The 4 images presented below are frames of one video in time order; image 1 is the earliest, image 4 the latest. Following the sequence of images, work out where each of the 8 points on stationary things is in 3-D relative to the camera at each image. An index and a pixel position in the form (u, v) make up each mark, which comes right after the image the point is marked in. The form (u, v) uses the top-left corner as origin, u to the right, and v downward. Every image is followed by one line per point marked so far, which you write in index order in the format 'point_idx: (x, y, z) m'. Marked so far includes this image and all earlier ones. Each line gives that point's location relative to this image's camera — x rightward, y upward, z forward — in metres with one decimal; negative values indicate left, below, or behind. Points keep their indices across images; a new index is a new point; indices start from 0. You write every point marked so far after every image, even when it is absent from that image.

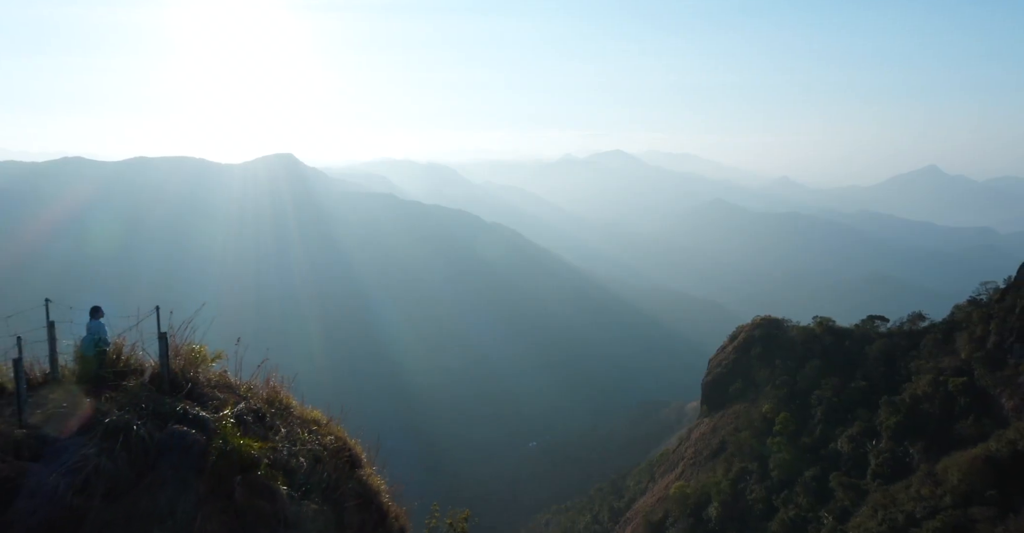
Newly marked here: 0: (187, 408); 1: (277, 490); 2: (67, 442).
0: (-2.1, -1.0, +5.0) m
1: (-1.6, -1.5, +5.0) m
2: (-2.6, -1.0, +4.4) m
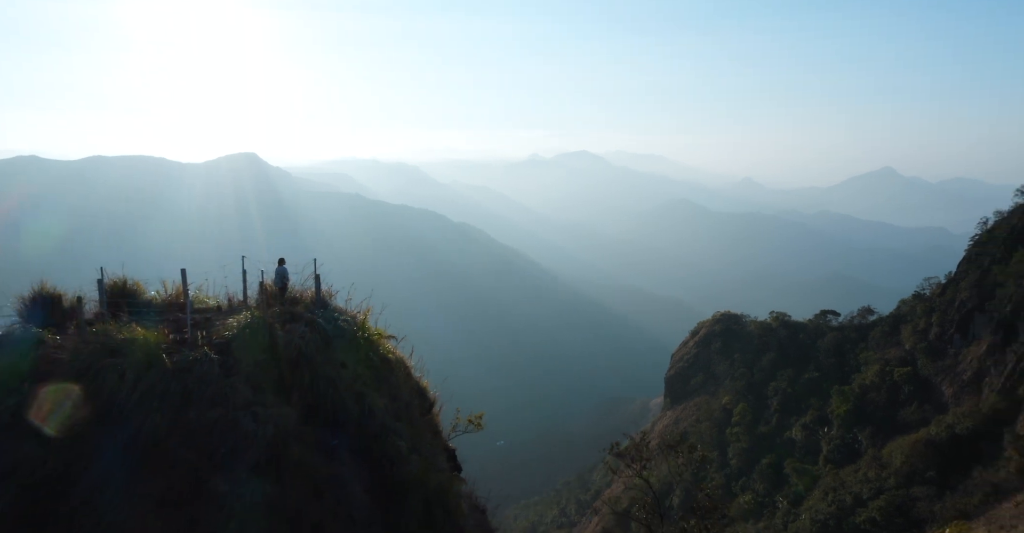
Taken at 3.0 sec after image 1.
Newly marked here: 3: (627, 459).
0: (-2.0, -0.6, +8.5) m
1: (-1.5, -1.2, +8.6) m
2: (-2.5, -0.6, +7.9) m
3: (+2.2, -3.6, +13.5) m
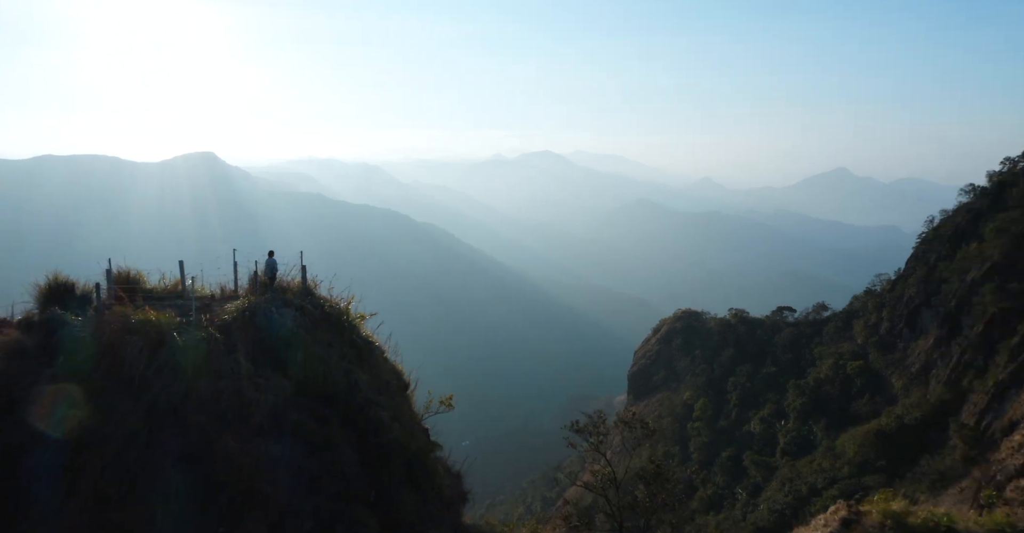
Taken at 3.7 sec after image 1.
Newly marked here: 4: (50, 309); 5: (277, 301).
0: (-2.4, -0.5, +9.4) m
1: (-1.9, -1.1, +9.5) m
2: (-2.8, -0.5, +8.8) m
3: (+1.5, -3.5, +14.7) m
4: (-5.2, -0.5, +8.1) m
5: (-2.9, -0.4, +8.9) m
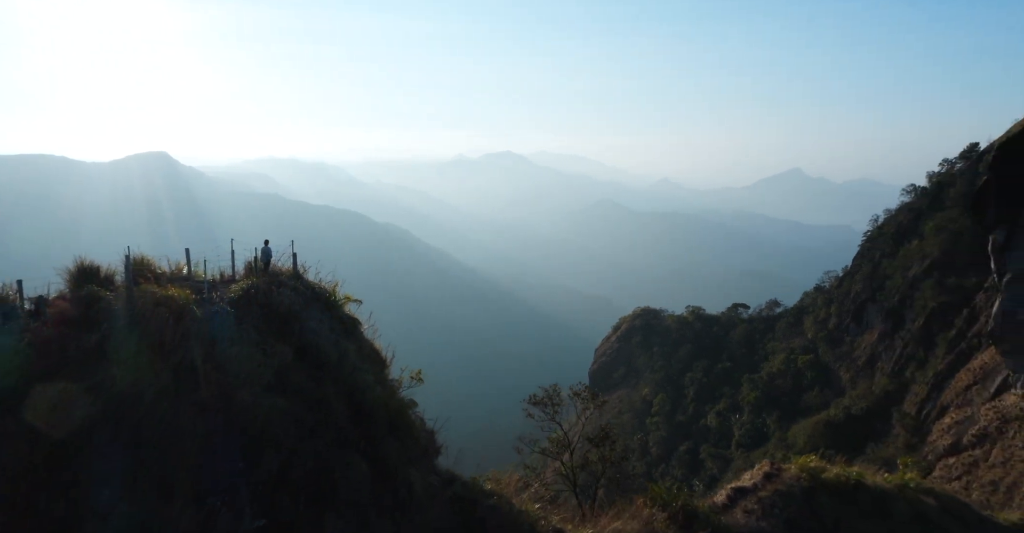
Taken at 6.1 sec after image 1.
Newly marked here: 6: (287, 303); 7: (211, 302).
0: (-3.0, -0.3, +10.8) m
1: (-2.4, -0.9, +10.9) m
2: (-3.3, -0.3, +10.1) m
3: (+0.7, -3.2, +16.3) m
4: (-5.7, -0.3, +9.4) m
5: (-3.4, -0.2, +10.3) m
6: (-3.1, -0.5, +9.8) m
7: (-3.9, -0.4, +9.3) m
